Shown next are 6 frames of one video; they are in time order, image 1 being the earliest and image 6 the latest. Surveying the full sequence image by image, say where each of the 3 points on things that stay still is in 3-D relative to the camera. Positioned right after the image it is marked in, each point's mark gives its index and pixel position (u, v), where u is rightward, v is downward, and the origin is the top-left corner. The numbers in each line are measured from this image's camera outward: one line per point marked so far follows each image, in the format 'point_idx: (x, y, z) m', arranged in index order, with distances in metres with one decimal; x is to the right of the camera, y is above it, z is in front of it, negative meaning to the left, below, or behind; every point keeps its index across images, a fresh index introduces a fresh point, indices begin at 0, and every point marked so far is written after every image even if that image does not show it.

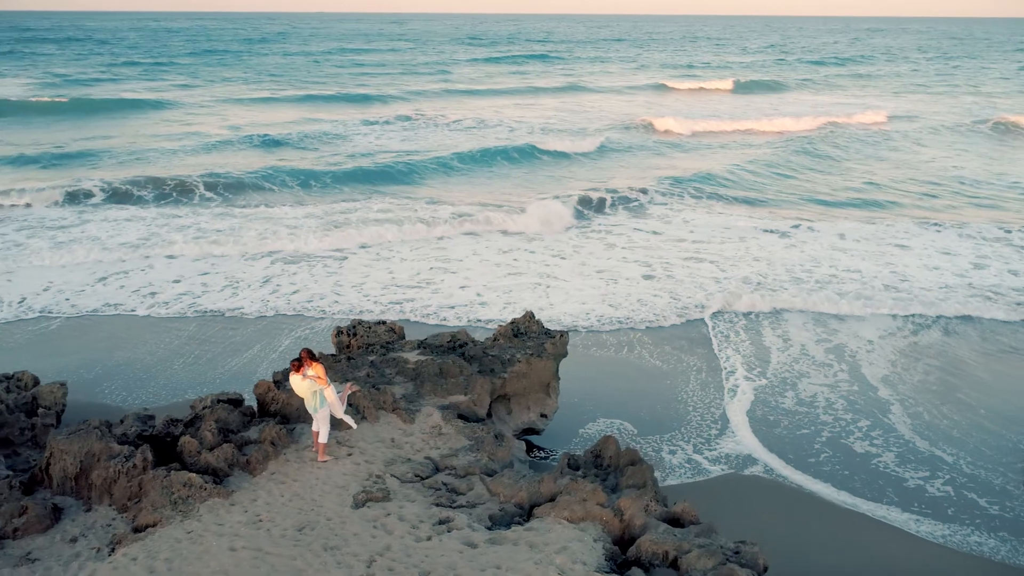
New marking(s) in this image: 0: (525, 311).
0: (+0.1, -0.2, +8.4) m
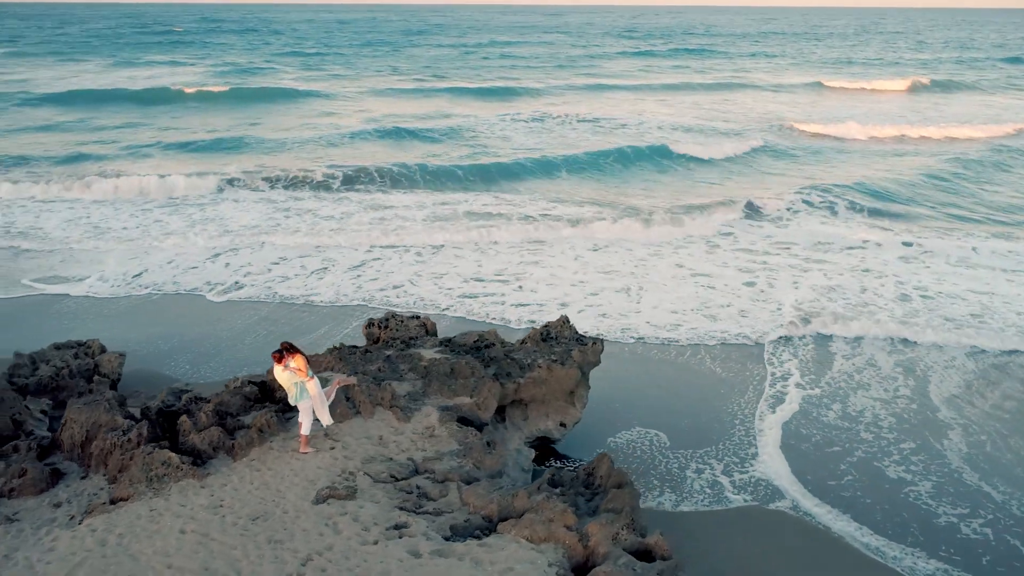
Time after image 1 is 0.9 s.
0: (+0.5, -0.3, +8.2) m
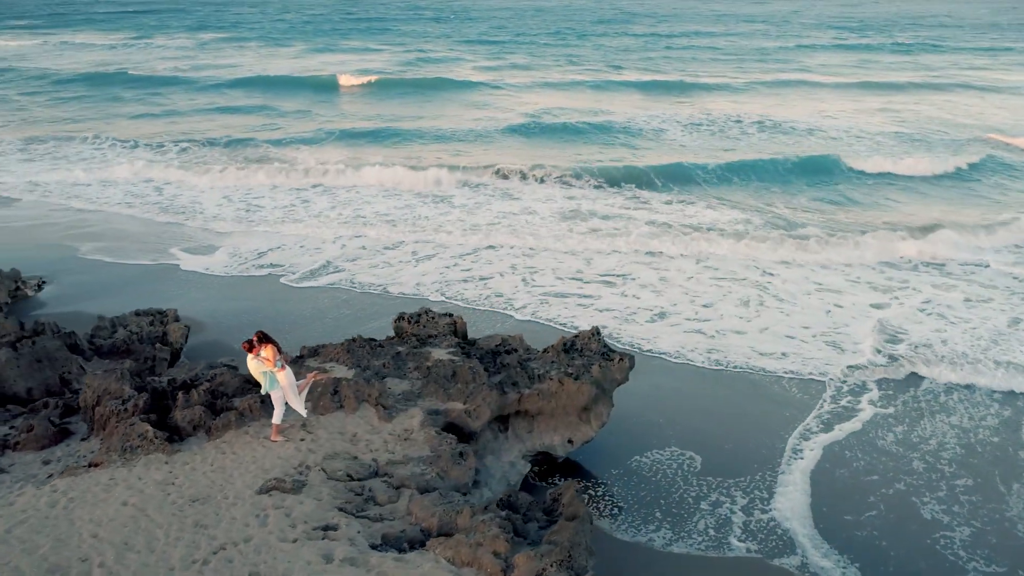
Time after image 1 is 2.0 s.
0: (+0.8, -0.4, +7.8) m
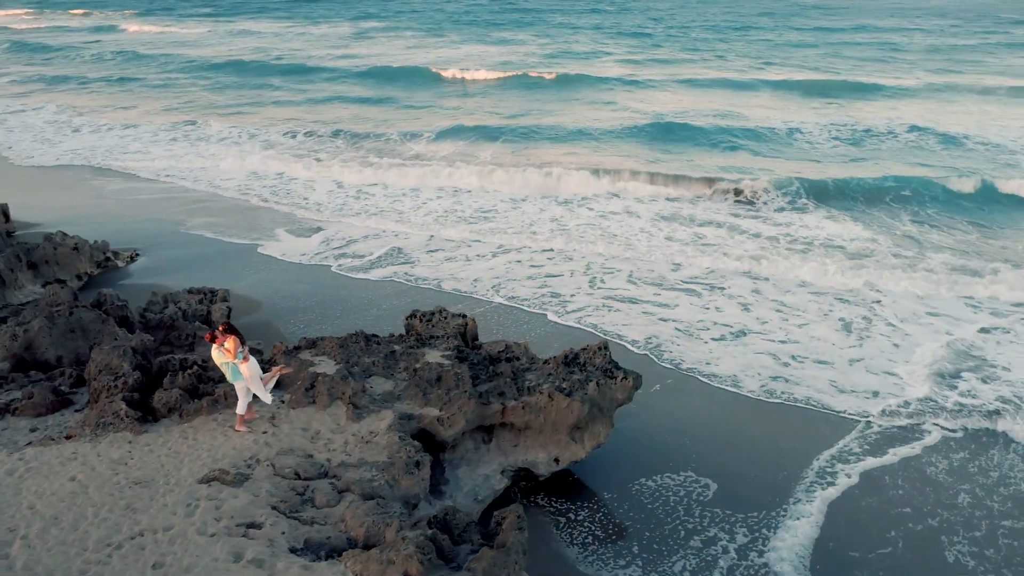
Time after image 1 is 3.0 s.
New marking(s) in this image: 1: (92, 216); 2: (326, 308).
0: (+0.8, -0.5, +7.4) m
1: (-8.2, +1.4, +15.8) m
2: (-2.6, -0.4, +10.8) m
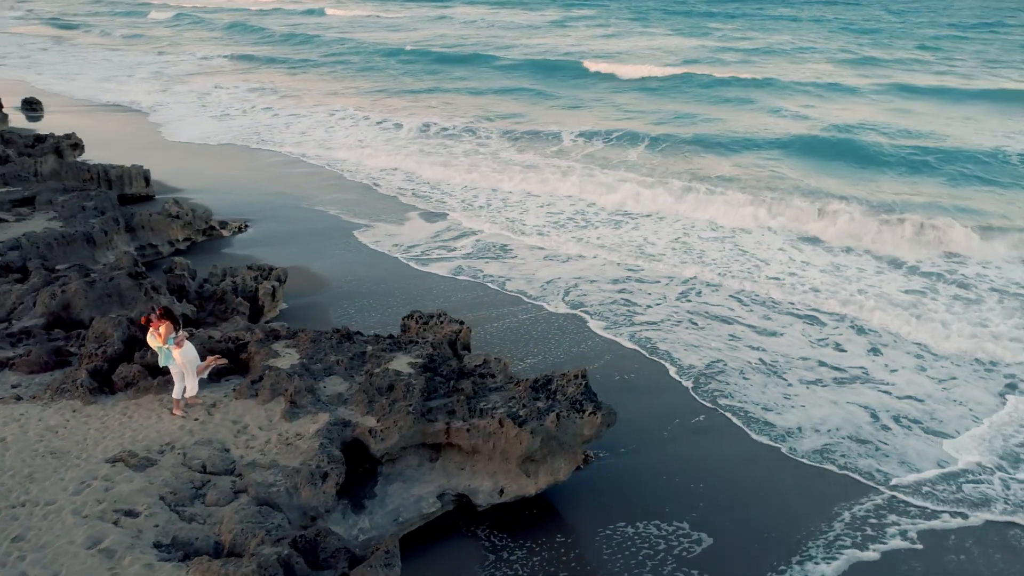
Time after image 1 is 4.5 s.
0: (+0.6, -0.7, +6.7) m
1: (-5.9, +2.1, +17.0) m
2: (-1.9, -0.2, +10.9) m
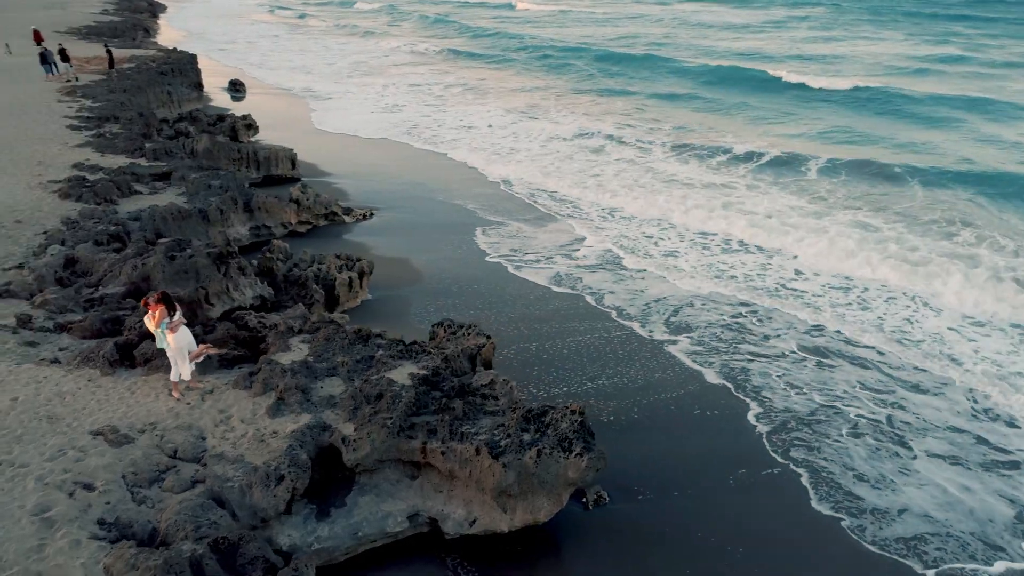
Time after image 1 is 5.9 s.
0: (+0.6, -0.9, +6.1) m
1: (-2.9, +2.5, +17.7) m
2: (-0.7, -0.2, +10.7) m
